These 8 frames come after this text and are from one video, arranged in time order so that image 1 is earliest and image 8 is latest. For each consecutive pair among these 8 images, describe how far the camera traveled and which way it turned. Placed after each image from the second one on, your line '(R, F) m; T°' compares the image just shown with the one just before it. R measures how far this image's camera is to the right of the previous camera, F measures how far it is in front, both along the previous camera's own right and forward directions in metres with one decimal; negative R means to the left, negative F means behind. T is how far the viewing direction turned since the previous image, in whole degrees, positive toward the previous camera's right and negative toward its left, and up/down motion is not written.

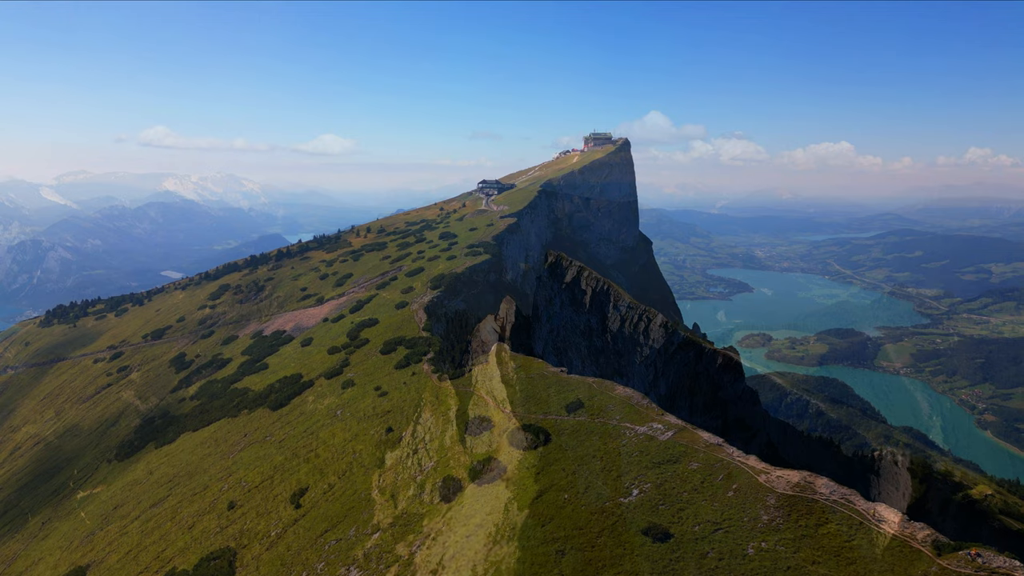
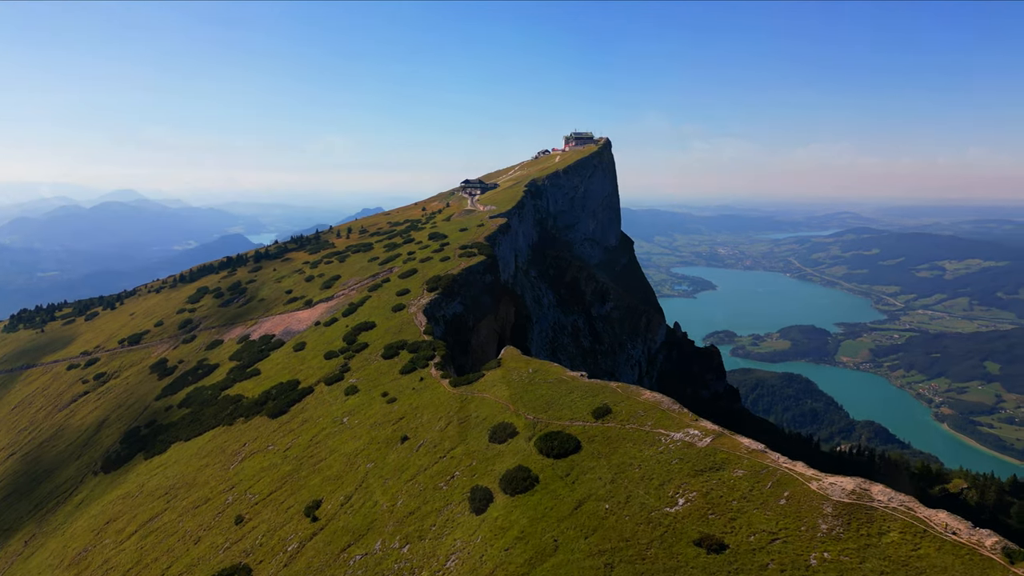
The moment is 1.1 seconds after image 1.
(-2.3, +0.6) m; +2°
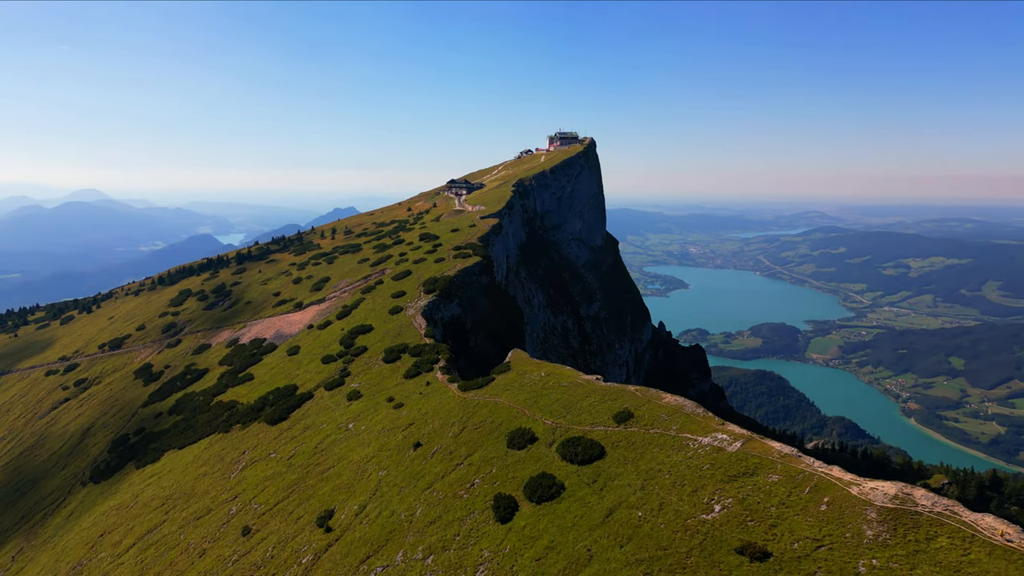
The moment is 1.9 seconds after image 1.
(-1.8, +0.5) m; +2°
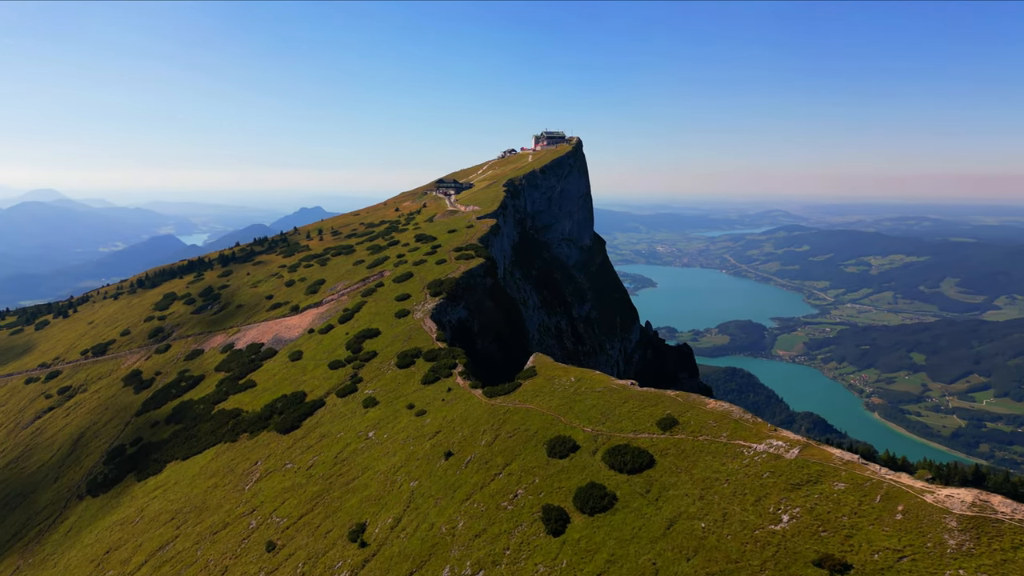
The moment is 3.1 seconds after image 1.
(-2.9, +0.6) m; +1°
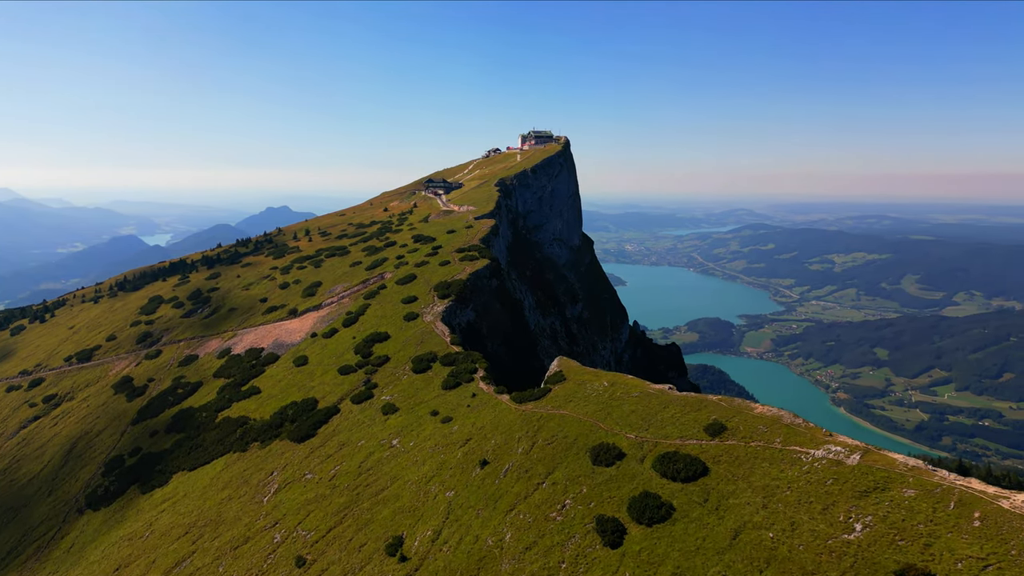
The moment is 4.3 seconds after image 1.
(-3.0, +0.5) m; +1°
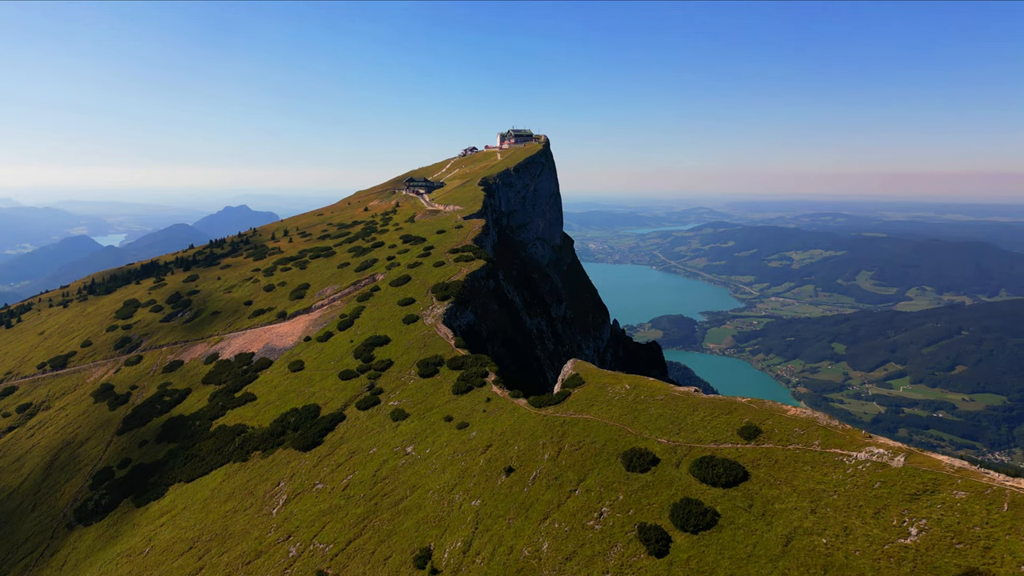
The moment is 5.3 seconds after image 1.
(-2.5, +0.6) m; +2°
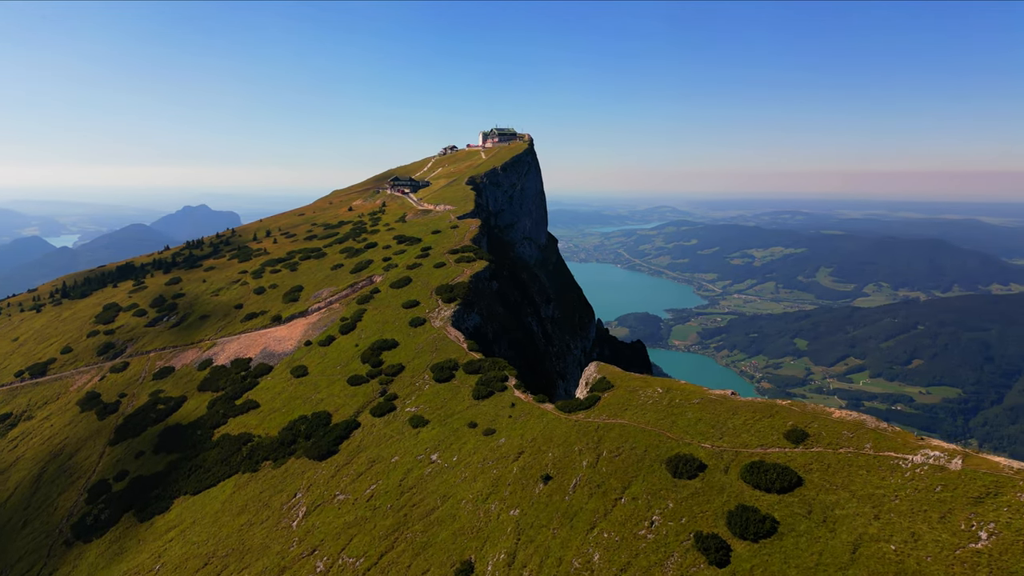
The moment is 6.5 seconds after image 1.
(-3.1, +0.6) m; +2°
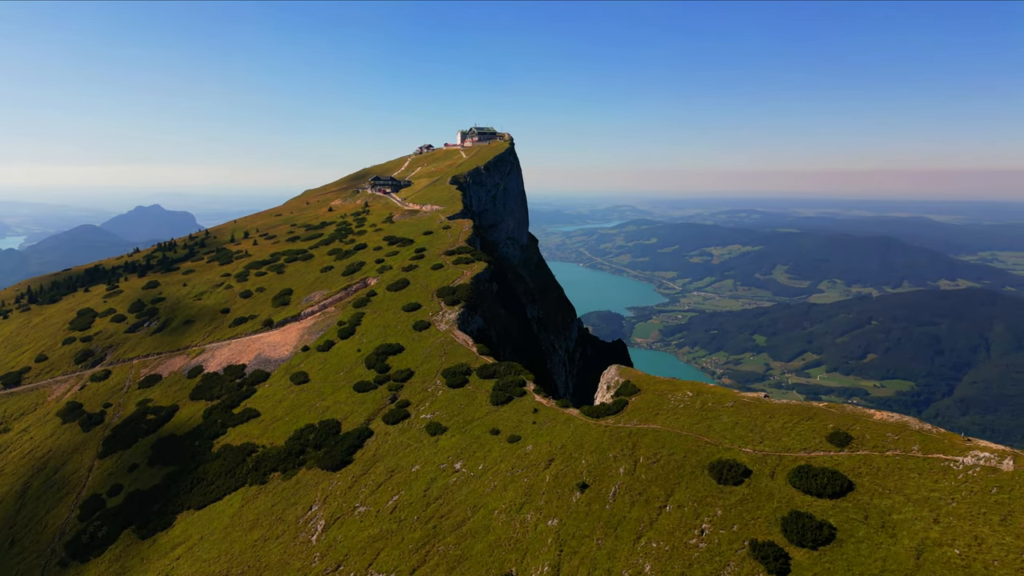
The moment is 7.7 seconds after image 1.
(-3.0, +0.7) m; +2°
